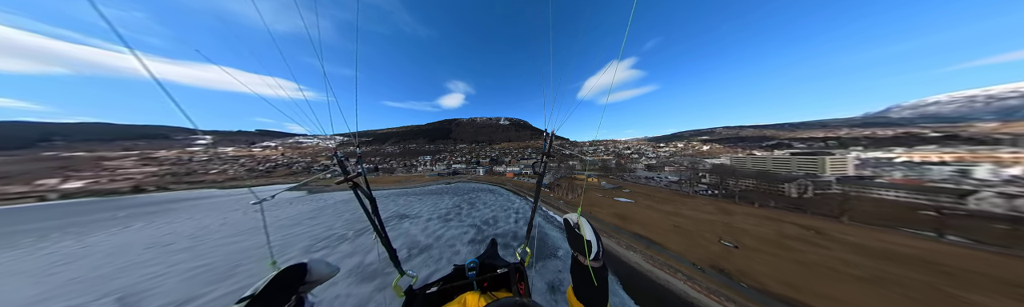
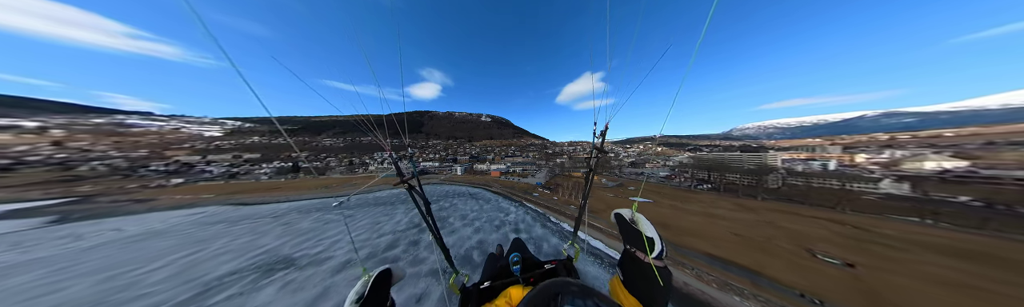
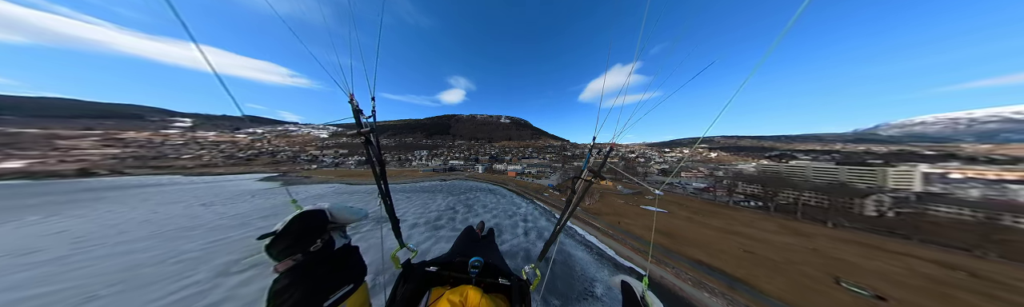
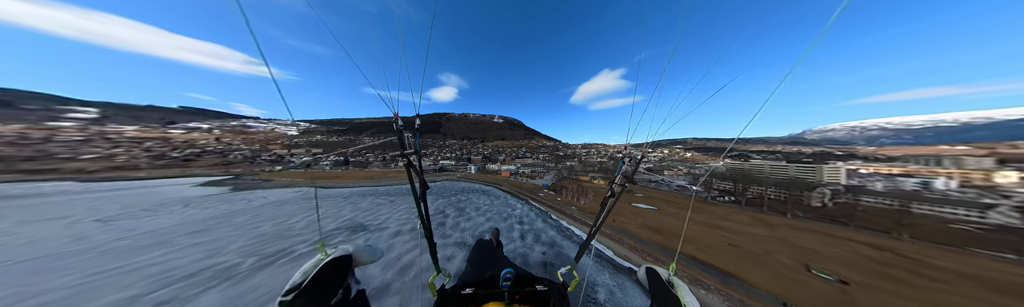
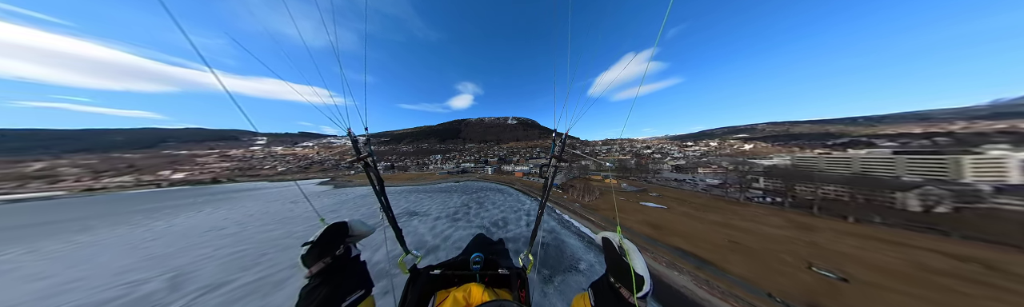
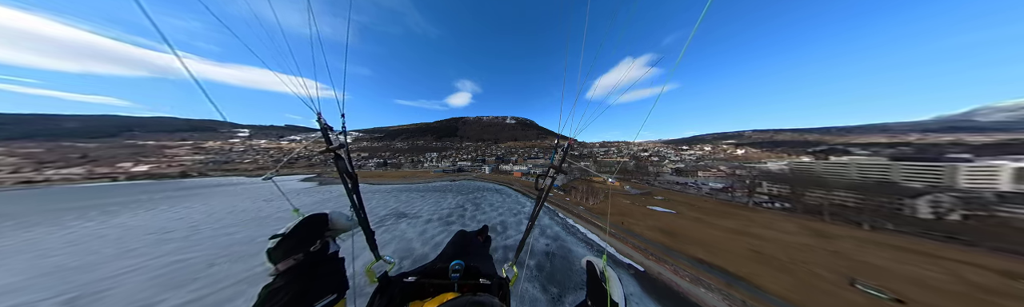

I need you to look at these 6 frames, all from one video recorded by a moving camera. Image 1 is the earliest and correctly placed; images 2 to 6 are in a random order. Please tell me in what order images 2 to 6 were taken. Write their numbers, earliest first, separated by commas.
5, 6, 3, 4, 2
